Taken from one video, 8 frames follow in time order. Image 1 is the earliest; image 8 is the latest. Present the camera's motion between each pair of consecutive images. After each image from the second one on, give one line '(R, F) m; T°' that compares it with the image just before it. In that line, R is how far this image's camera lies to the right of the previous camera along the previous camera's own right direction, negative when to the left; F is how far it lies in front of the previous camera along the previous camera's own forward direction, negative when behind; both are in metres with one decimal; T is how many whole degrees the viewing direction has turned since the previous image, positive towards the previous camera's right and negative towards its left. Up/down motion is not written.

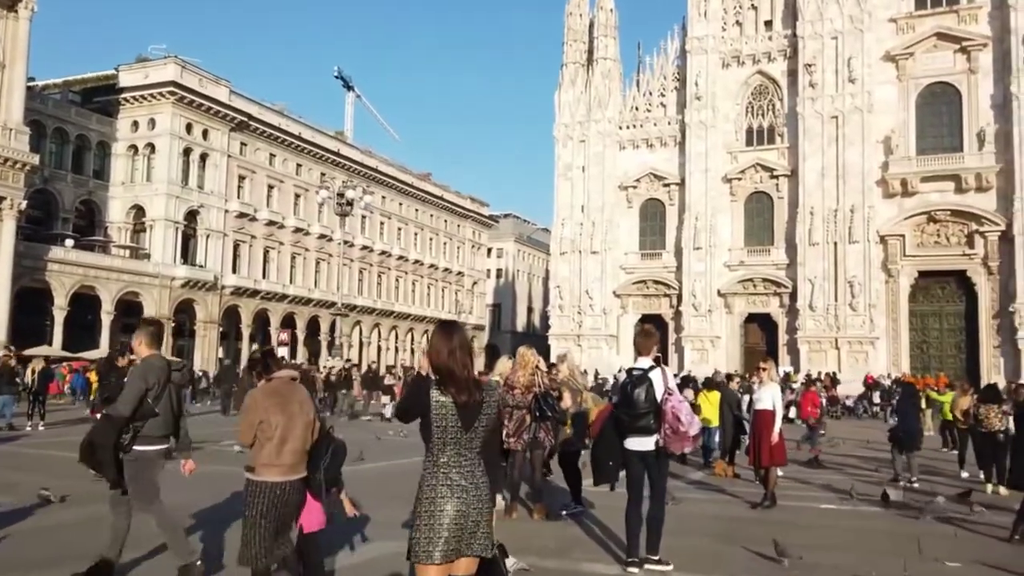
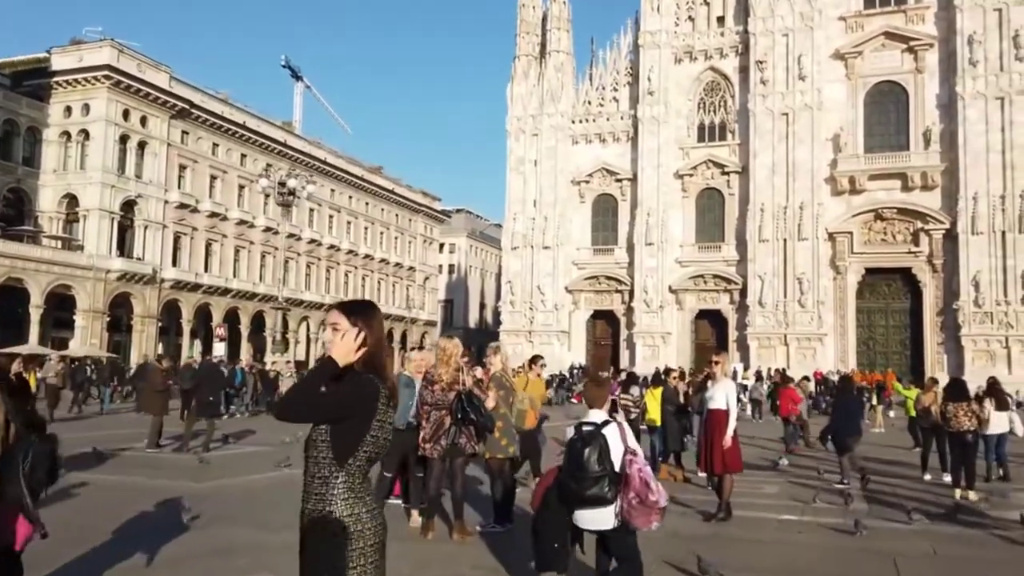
(+0.2, +0.6) m; +3°
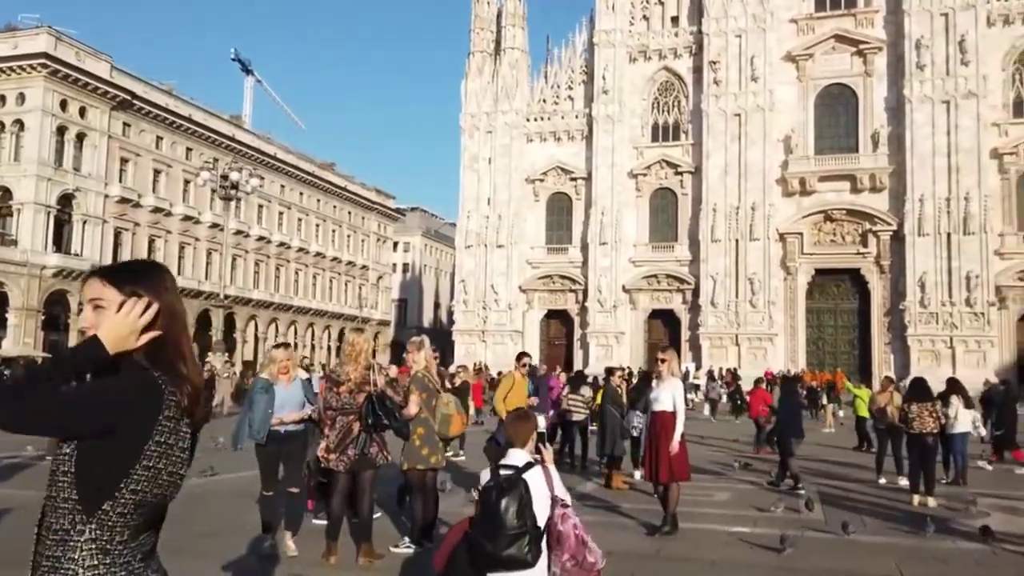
(+0.1, +0.4) m; +3°
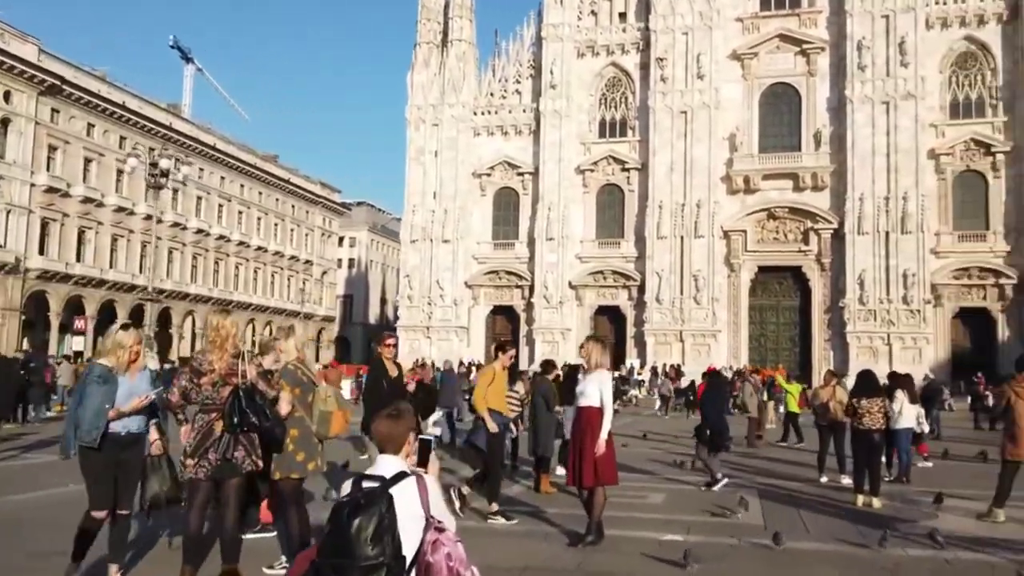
(+0.2, +0.4) m; +4°
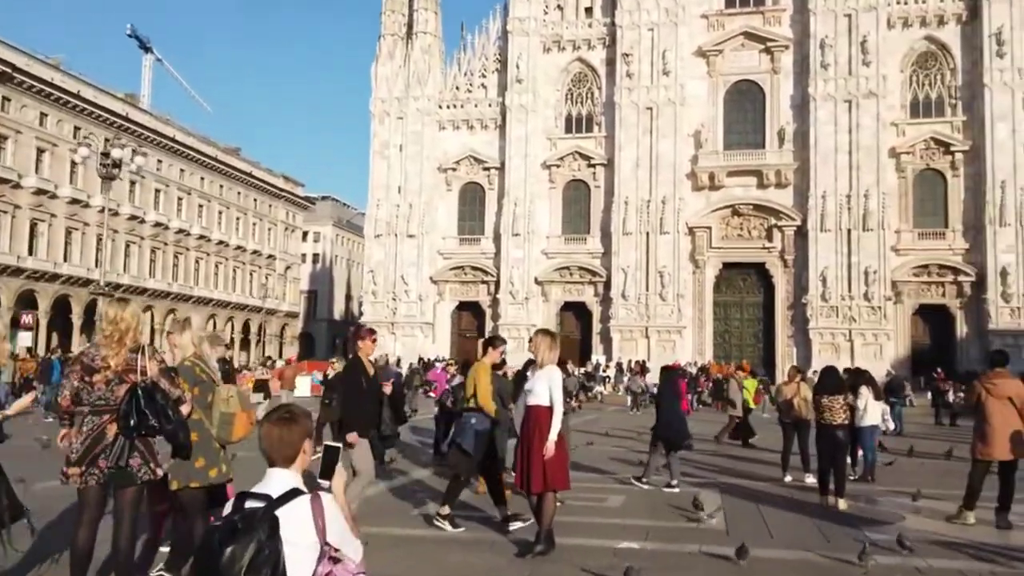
(+0.1, +0.3) m; +2°
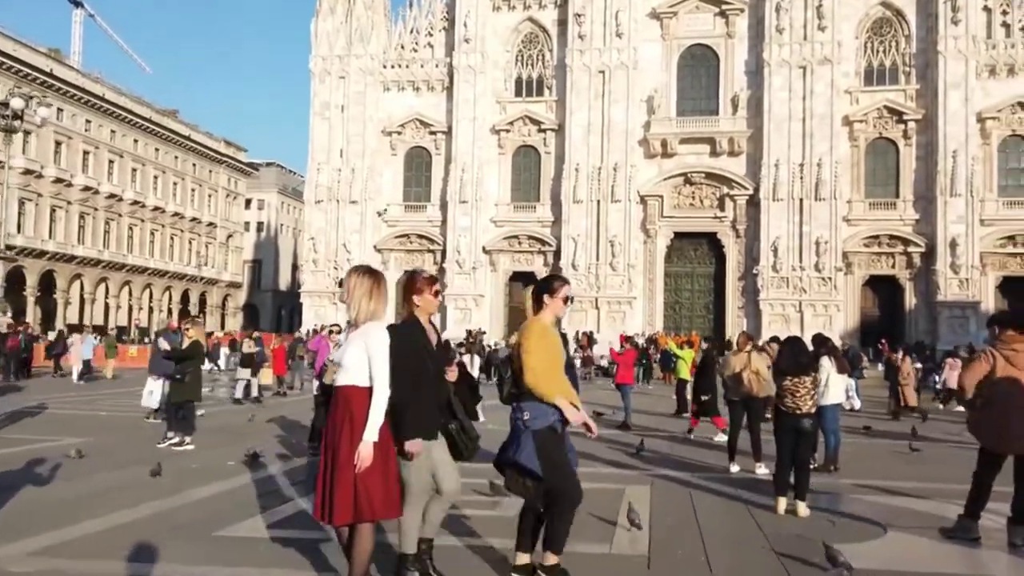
(+0.4, +1.1) m; +3°
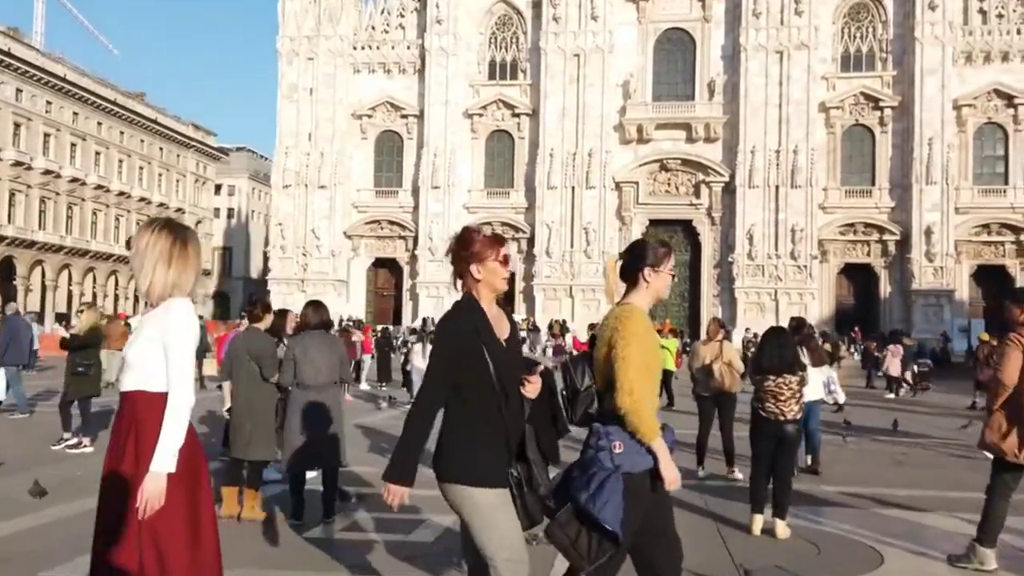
(+0.2, +0.6) m; +2°
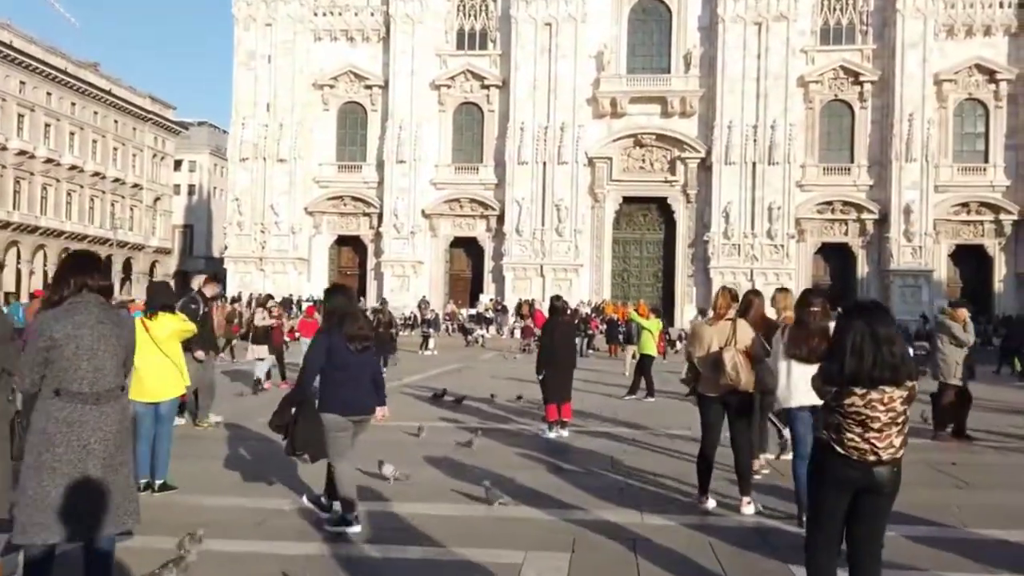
(+0.2, +1.2) m; +2°
